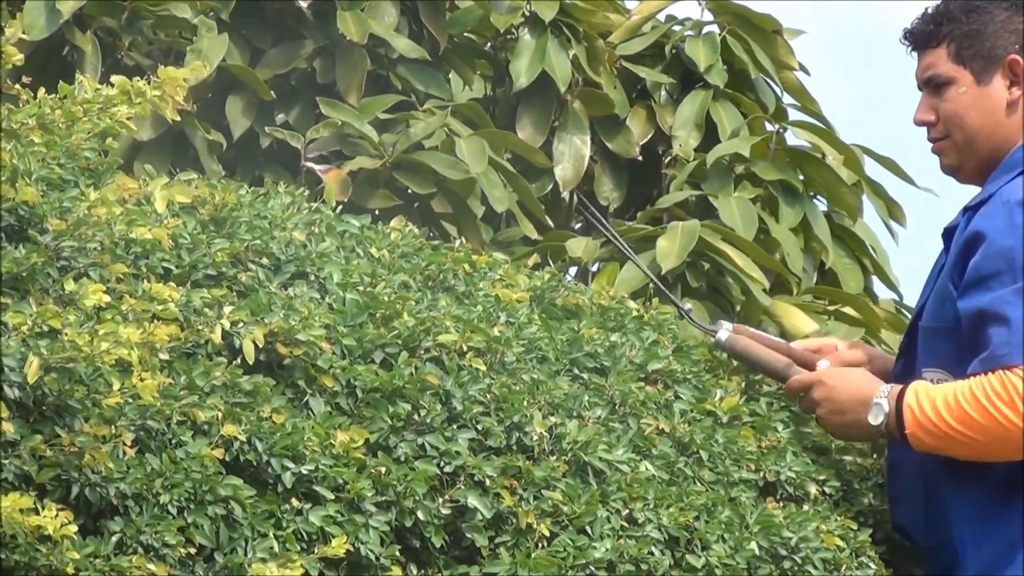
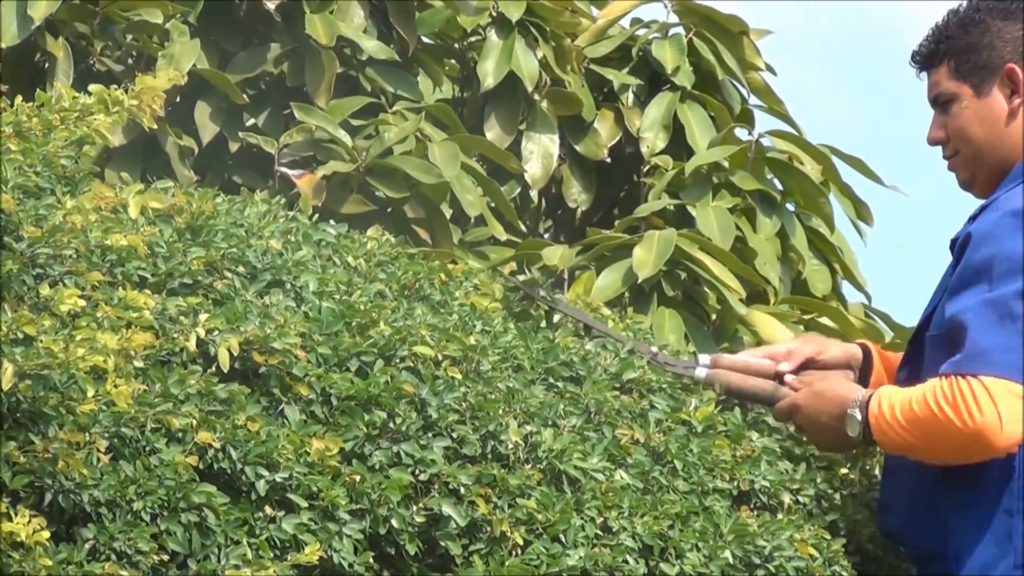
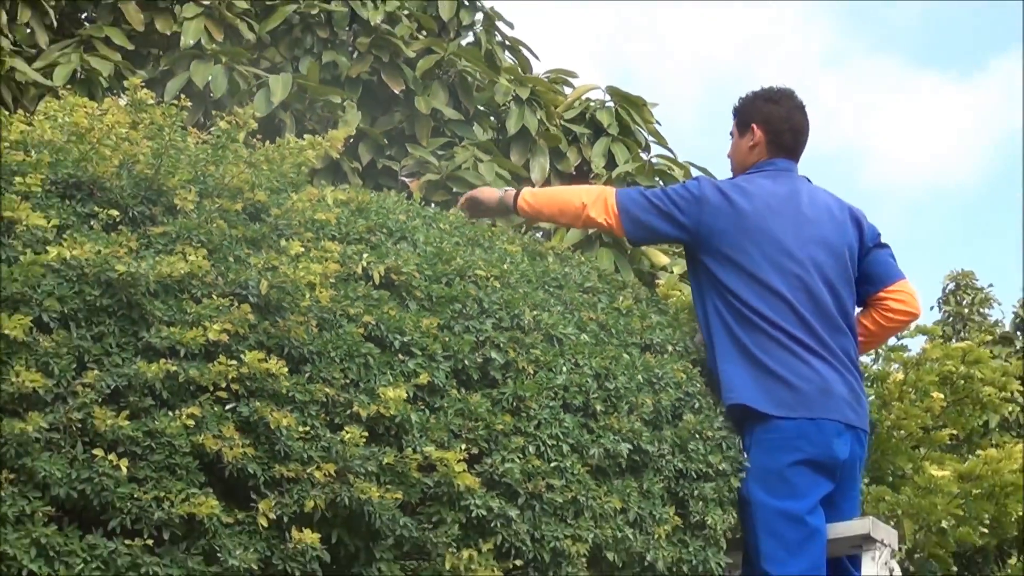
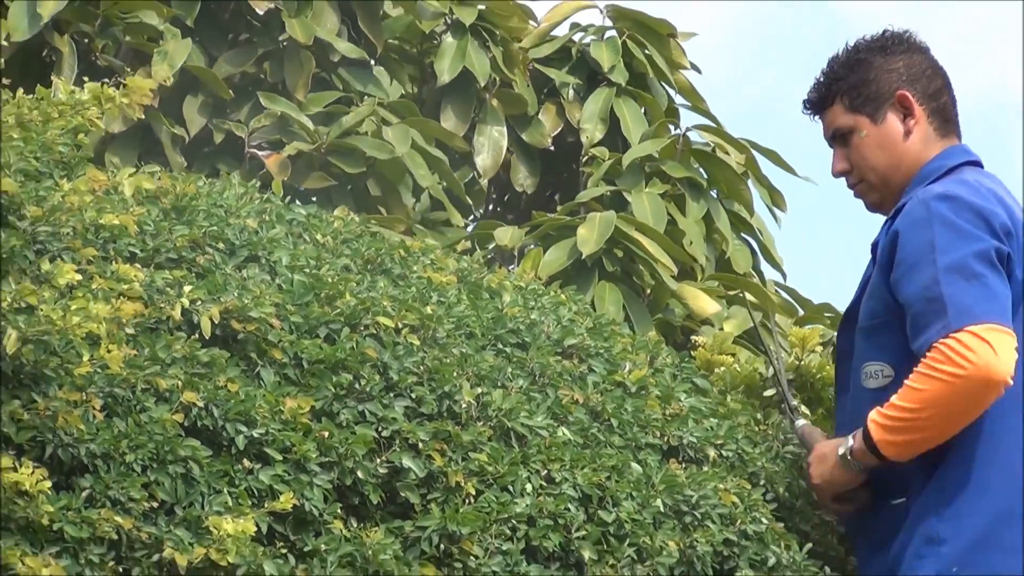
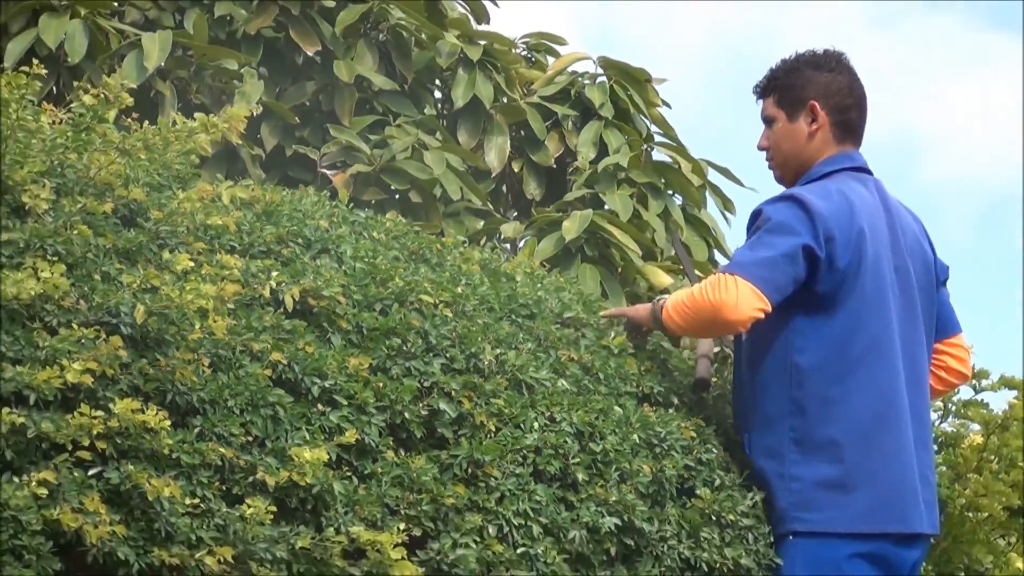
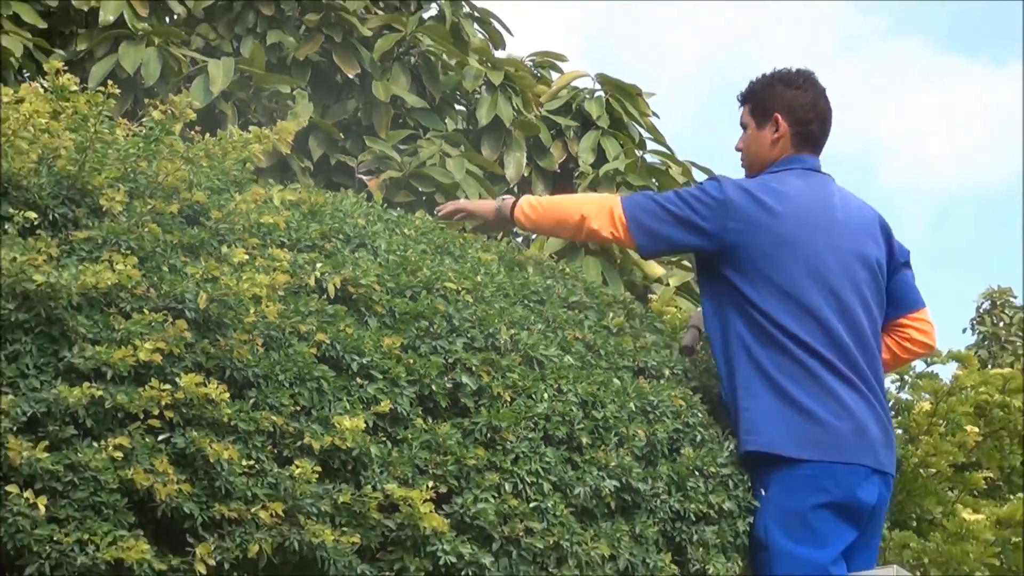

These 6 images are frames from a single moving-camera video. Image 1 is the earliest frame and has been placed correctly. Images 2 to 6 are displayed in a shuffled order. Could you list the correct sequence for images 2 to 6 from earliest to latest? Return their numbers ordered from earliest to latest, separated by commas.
2, 4, 5, 6, 3
